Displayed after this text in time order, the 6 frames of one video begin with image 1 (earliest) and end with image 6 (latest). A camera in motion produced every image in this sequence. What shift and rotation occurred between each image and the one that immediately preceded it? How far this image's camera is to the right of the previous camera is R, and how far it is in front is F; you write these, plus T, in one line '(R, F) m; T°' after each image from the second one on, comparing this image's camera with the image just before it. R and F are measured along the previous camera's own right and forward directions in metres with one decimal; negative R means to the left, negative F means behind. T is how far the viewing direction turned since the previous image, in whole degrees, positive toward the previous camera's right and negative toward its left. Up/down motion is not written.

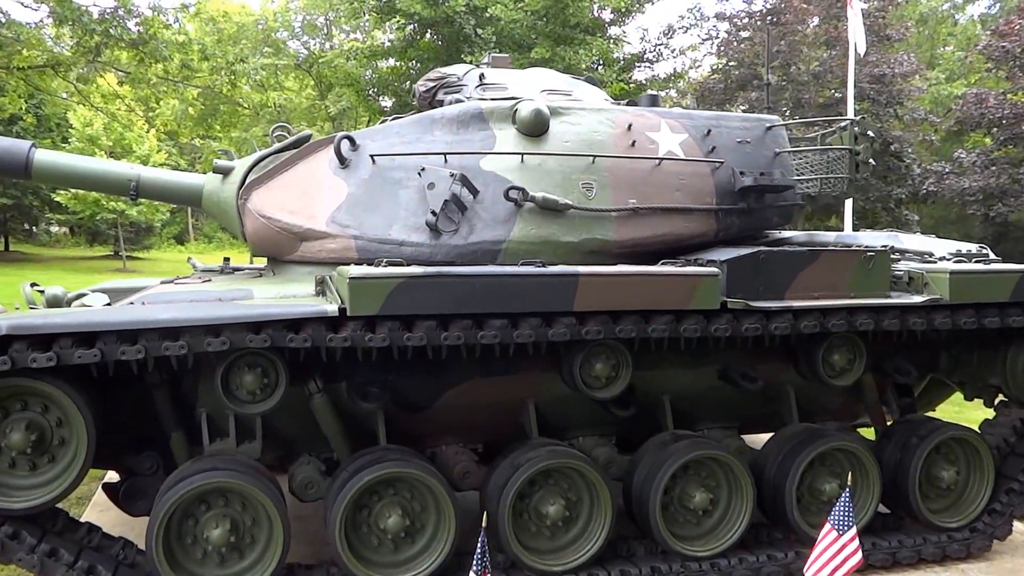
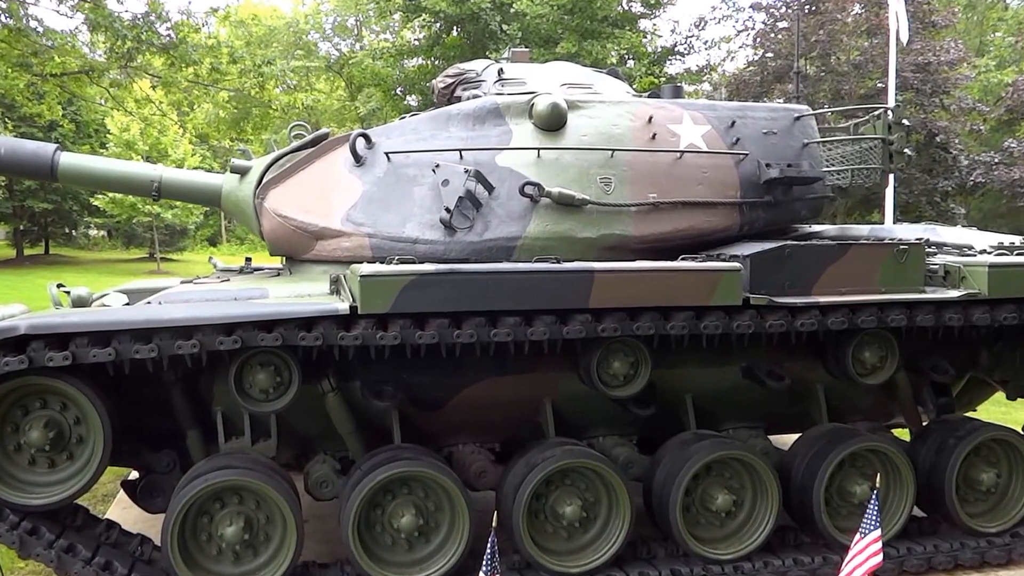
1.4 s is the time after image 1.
(+0.2, +0.1) m; -3°
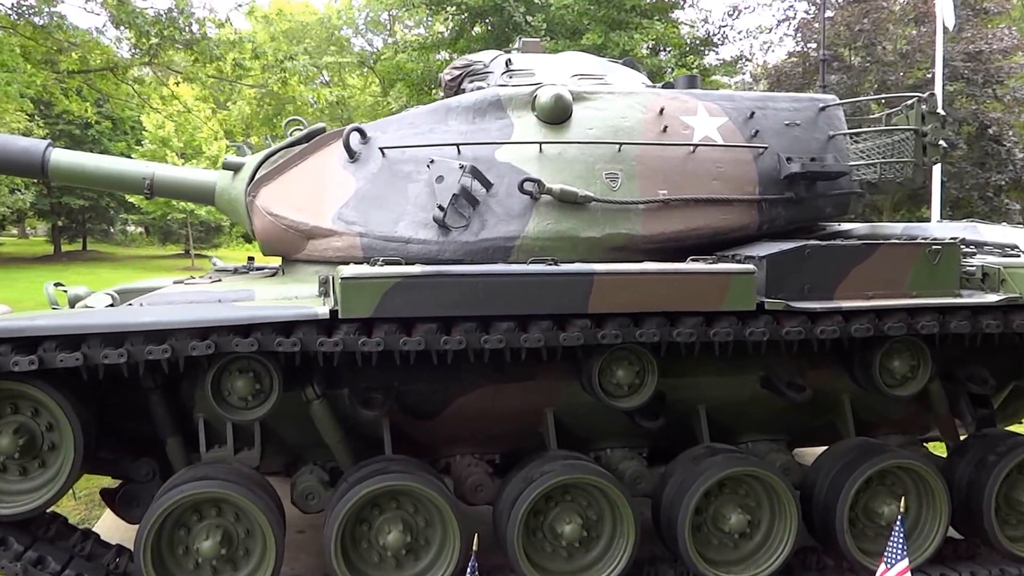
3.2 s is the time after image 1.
(+0.3, +0.4) m; -3°
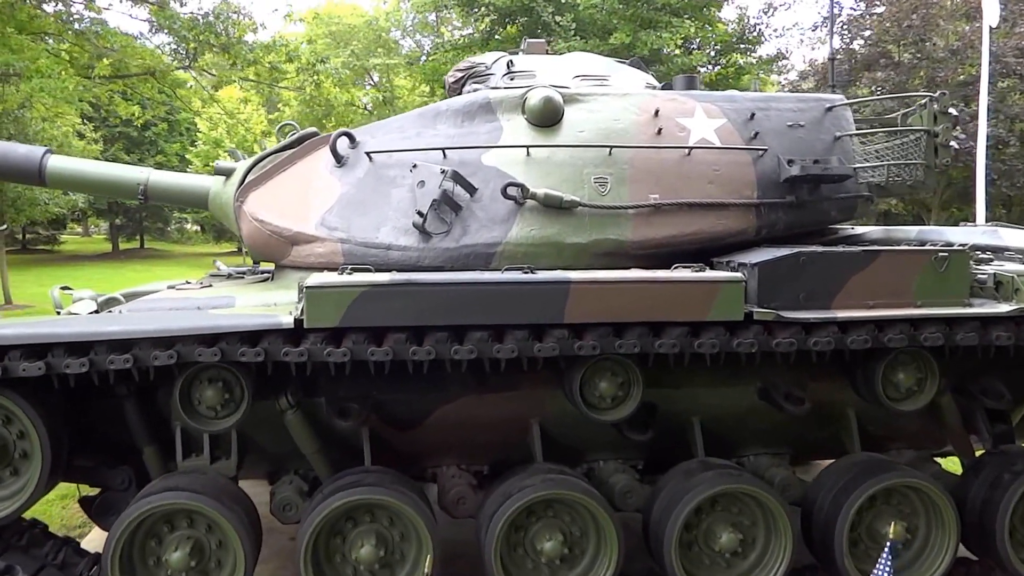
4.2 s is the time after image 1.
(+0.5, +0.2) m; -3°
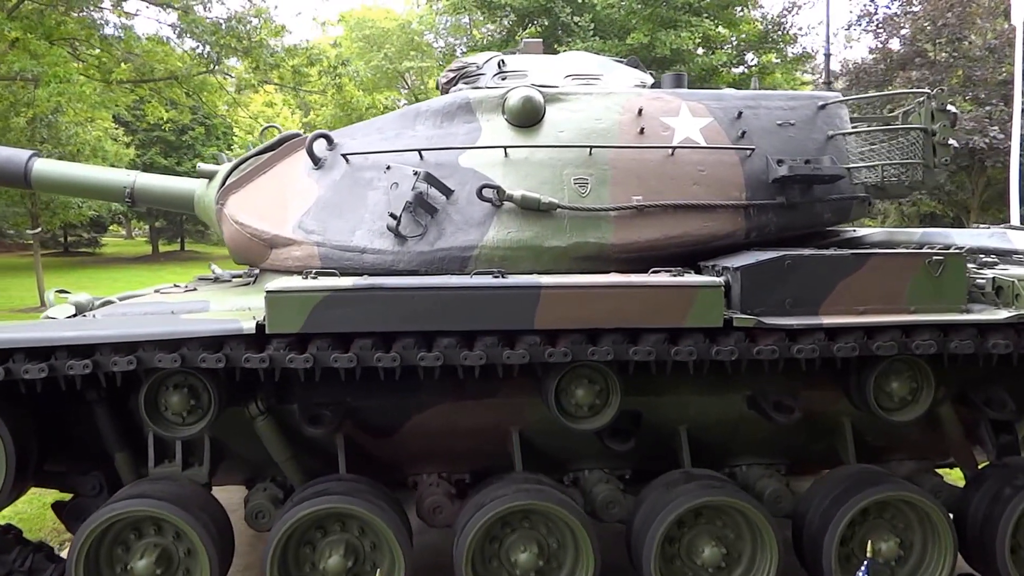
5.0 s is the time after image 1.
(+0.4, +0.2) m; -2°
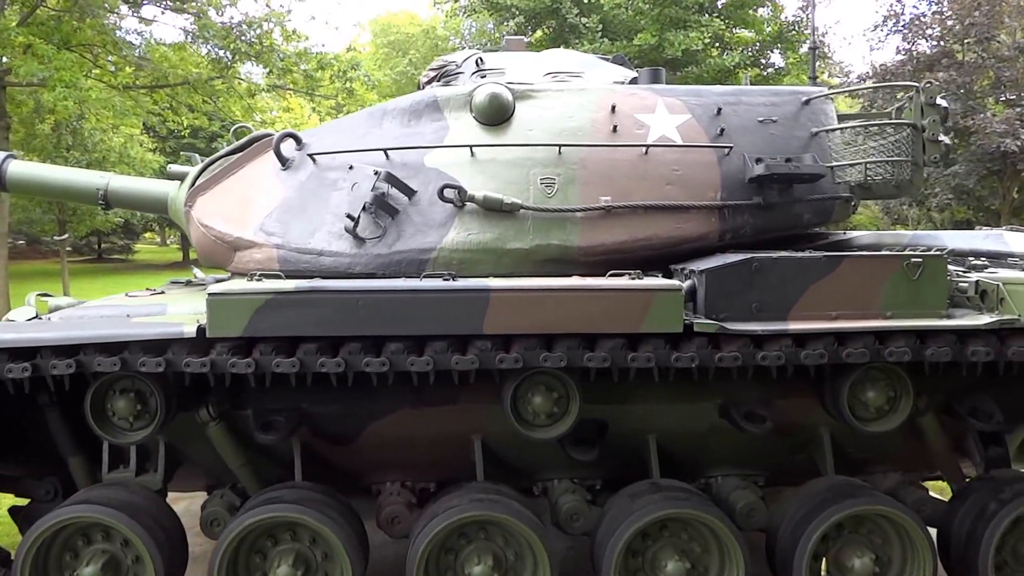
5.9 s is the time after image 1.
(+0.5, +0.2) m; -2°
